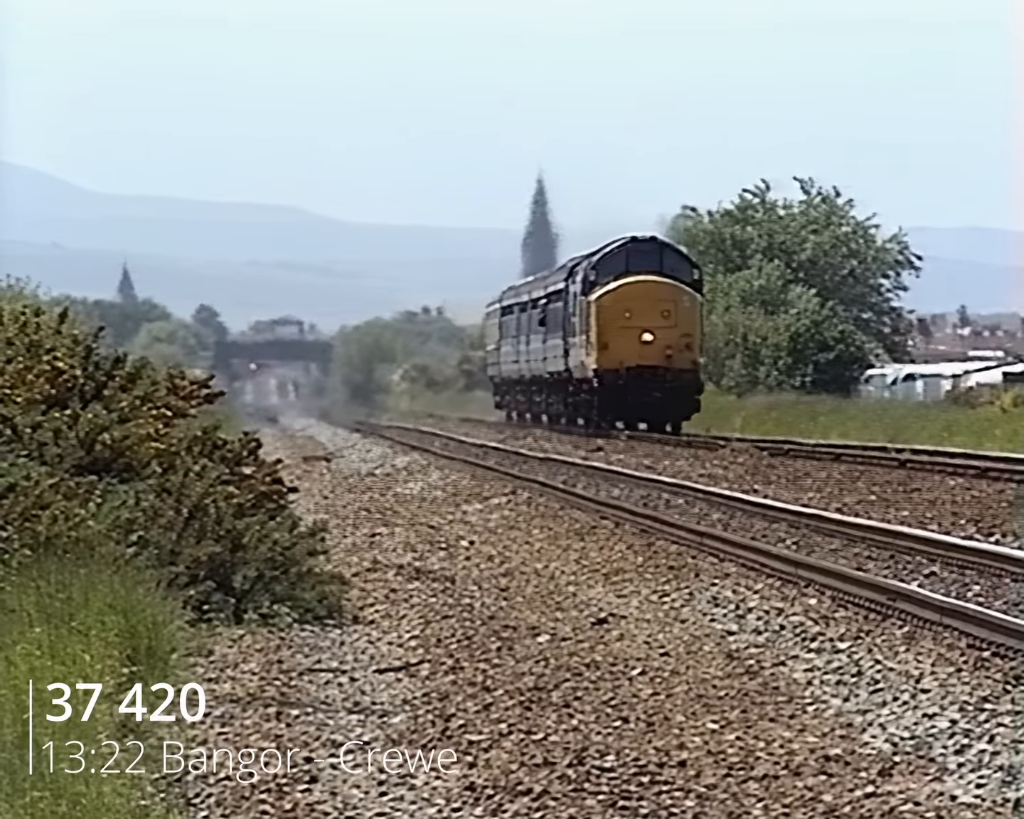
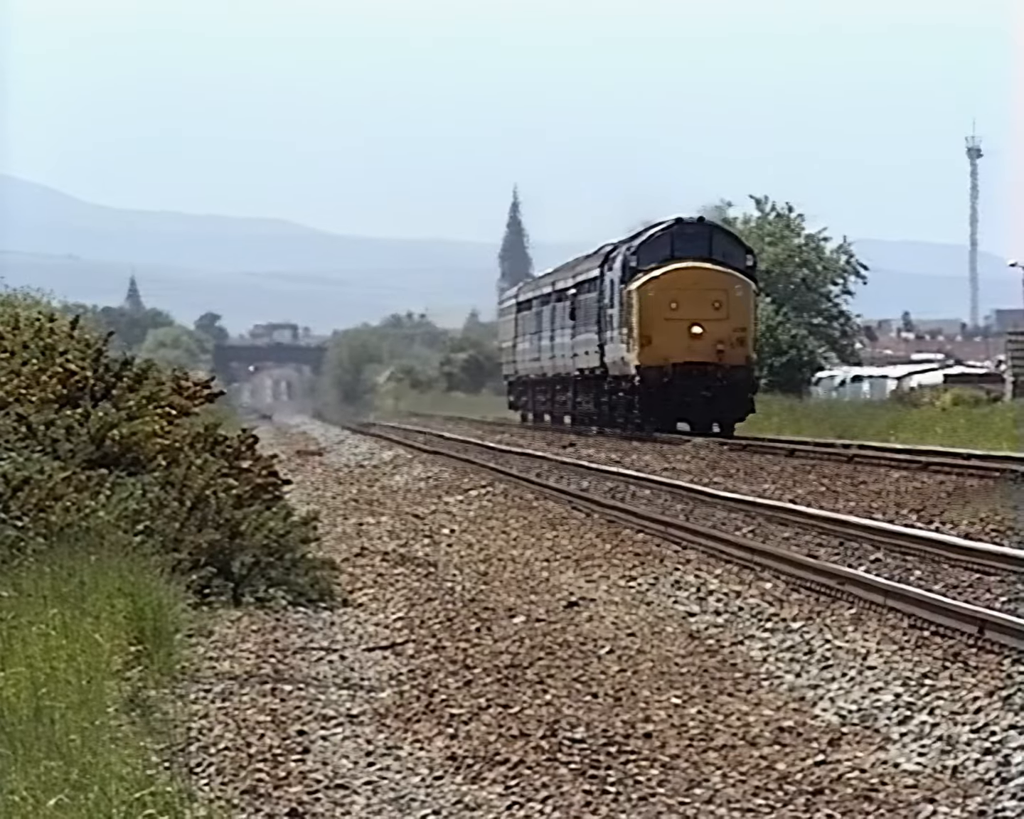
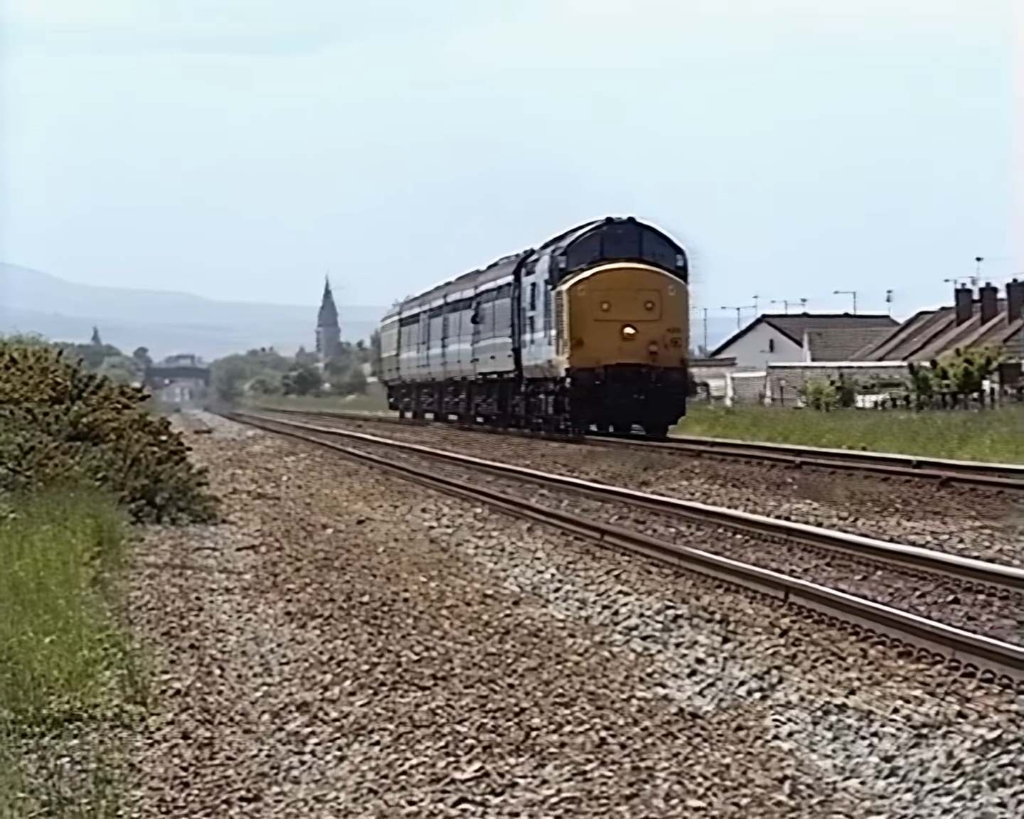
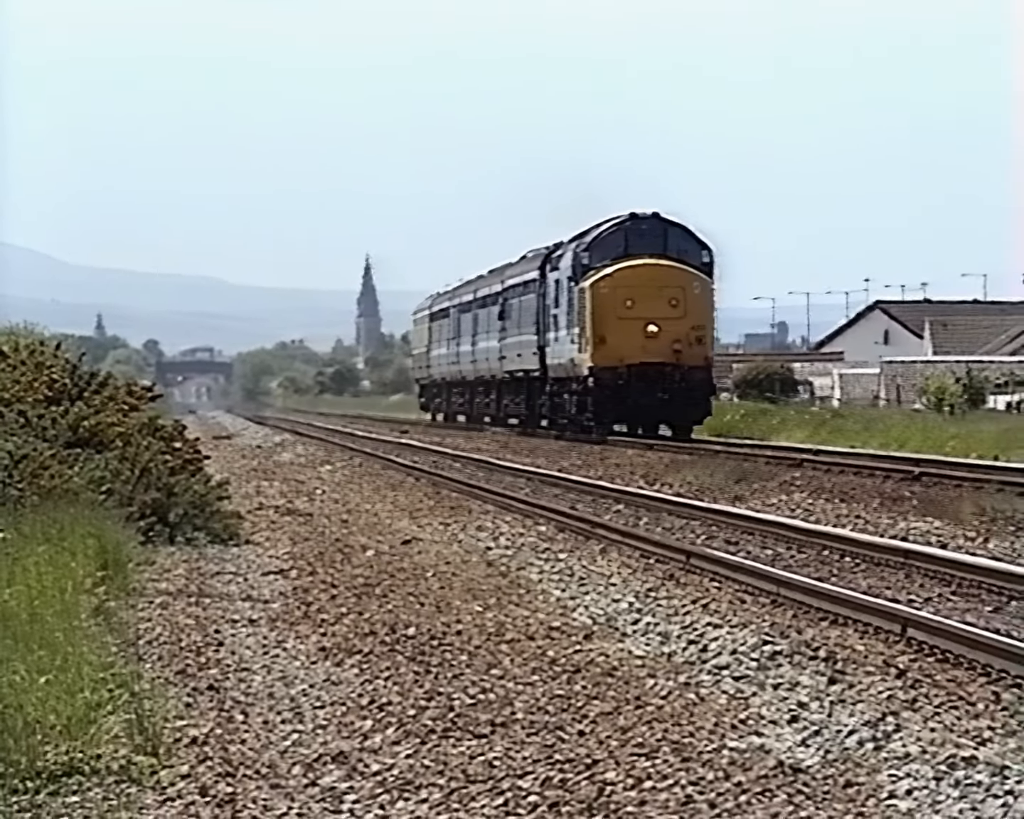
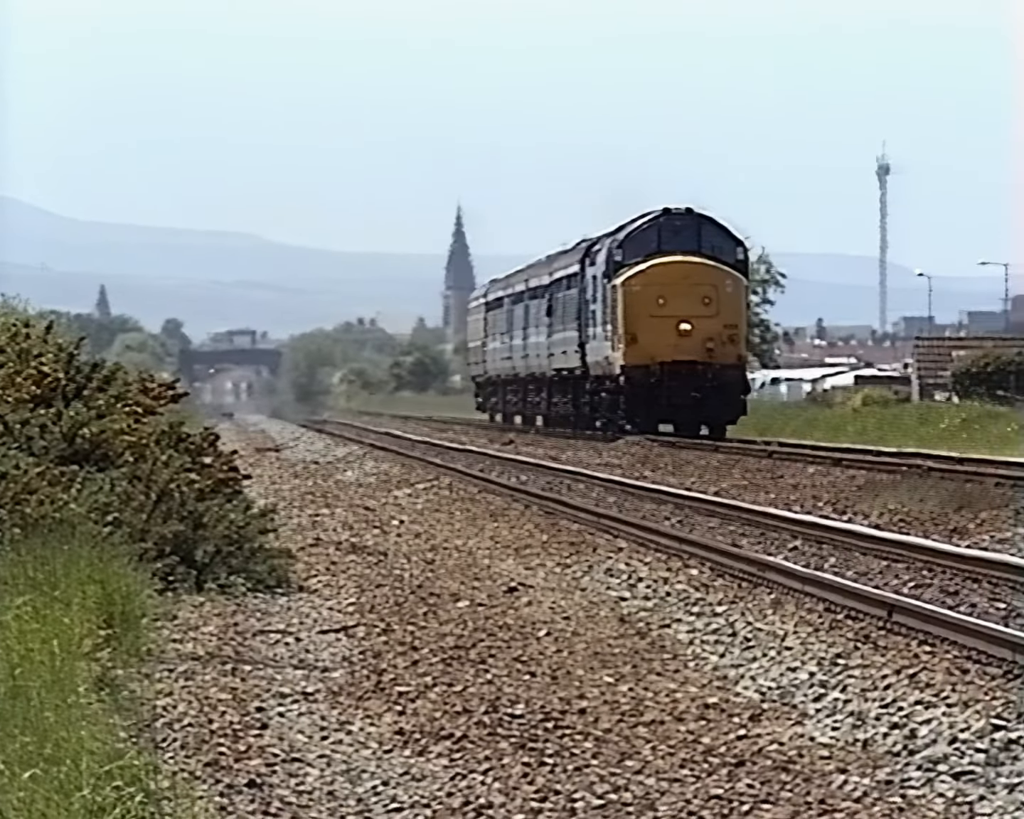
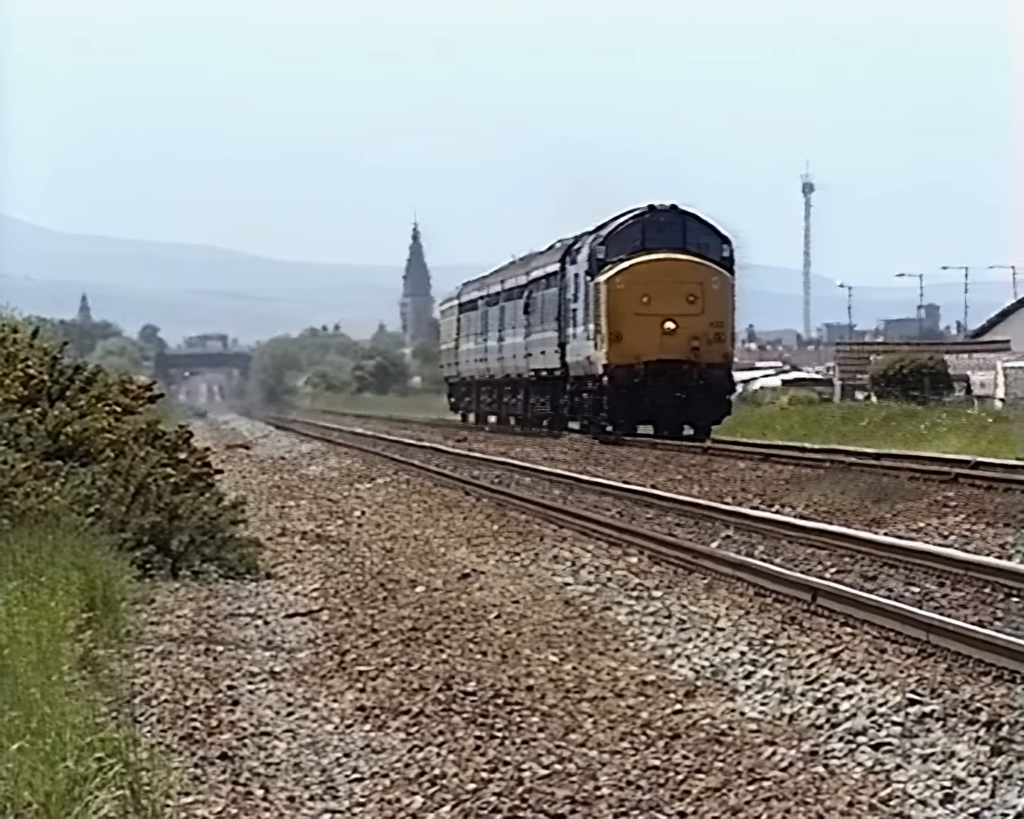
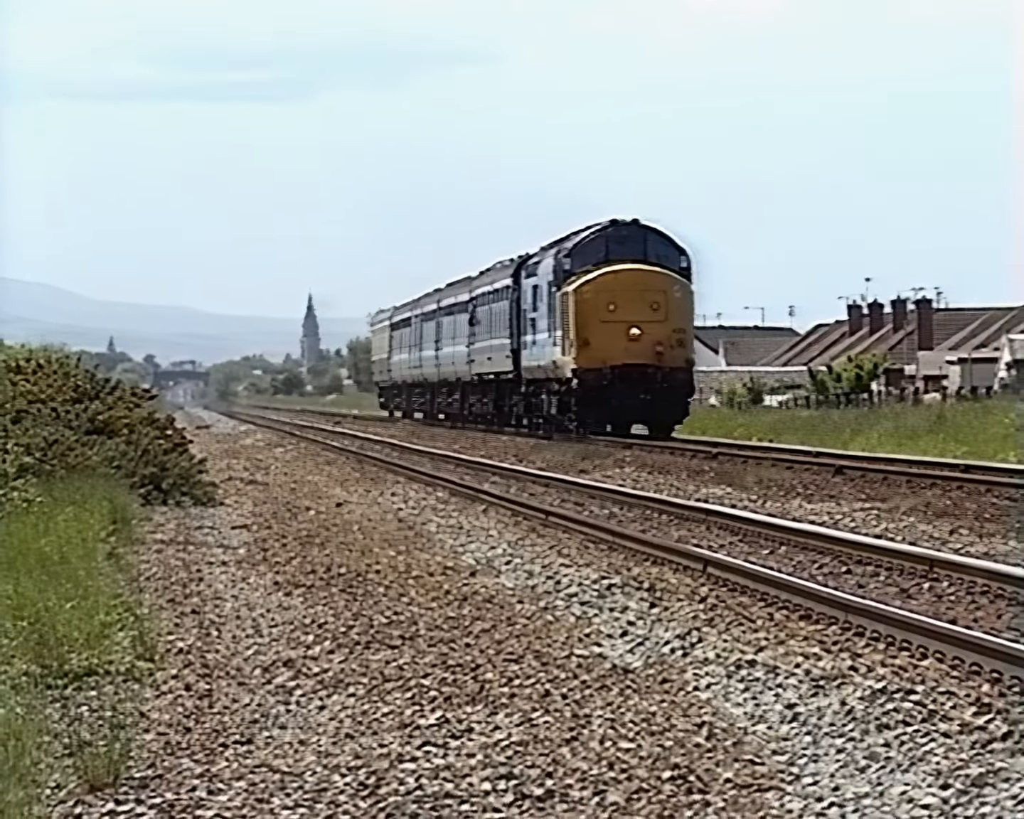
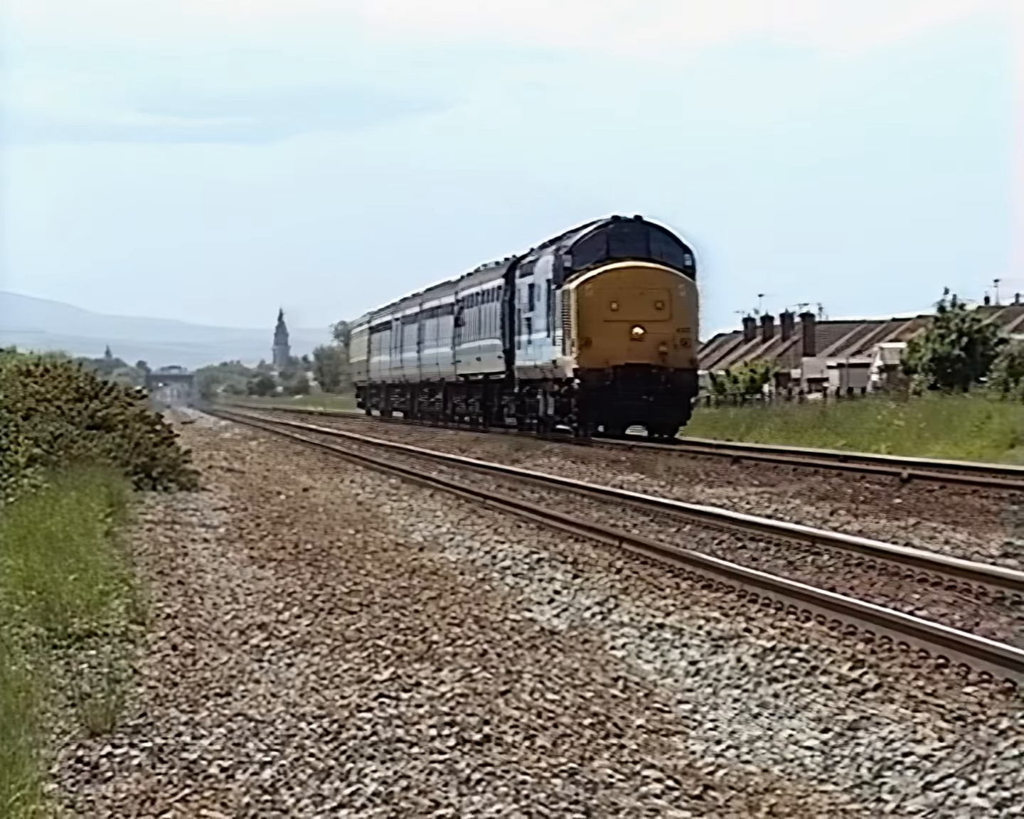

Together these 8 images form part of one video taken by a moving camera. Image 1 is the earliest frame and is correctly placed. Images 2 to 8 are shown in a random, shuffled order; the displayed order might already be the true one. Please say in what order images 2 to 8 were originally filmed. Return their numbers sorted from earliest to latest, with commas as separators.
2, 5, 6, 4, 3, 7, 8
